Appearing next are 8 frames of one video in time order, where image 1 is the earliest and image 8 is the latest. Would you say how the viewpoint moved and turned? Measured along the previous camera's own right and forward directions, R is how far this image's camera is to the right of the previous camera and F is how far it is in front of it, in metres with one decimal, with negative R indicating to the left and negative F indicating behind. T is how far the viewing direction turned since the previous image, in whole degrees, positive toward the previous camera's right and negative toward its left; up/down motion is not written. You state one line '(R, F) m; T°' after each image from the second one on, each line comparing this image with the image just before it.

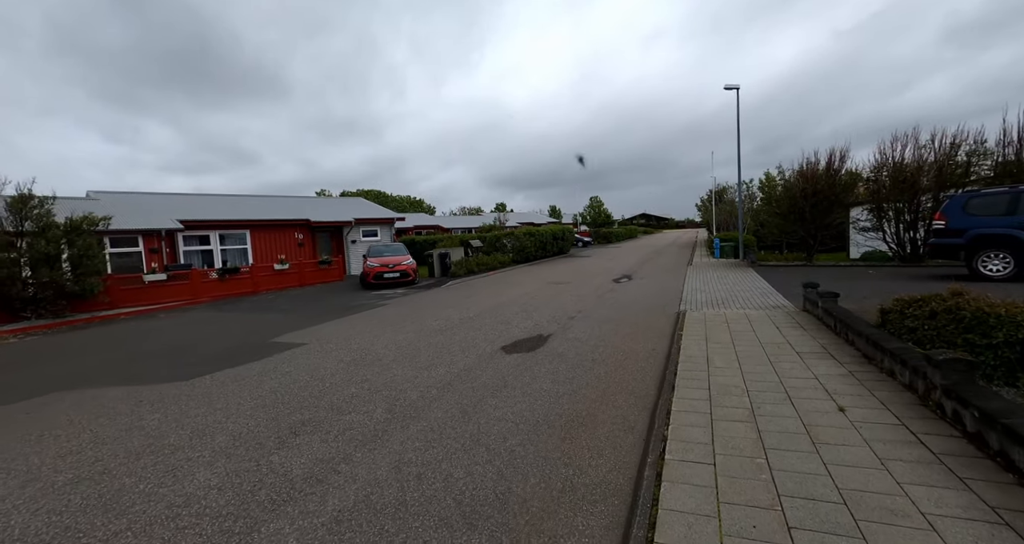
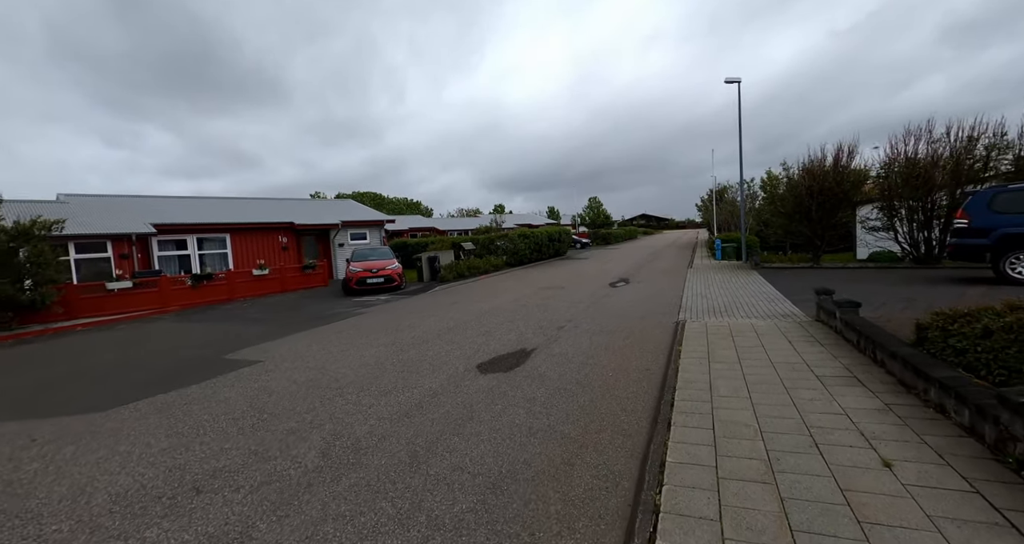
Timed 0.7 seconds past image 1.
(+0.3, +0.7) m; 0°
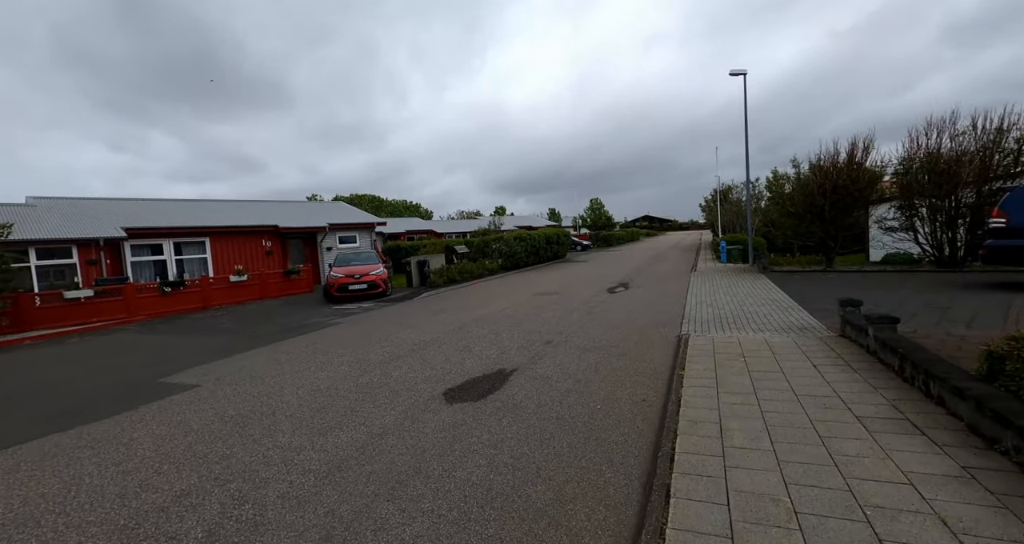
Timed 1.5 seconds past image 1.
(+0.4, +0.8) m; 0°
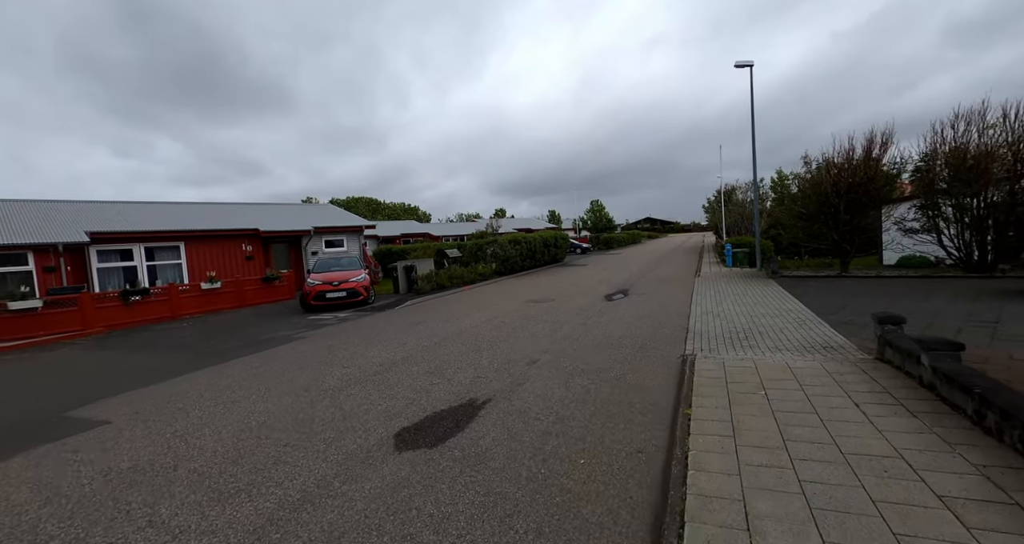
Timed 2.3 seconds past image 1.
(+0.3, +0.9) m; 0°
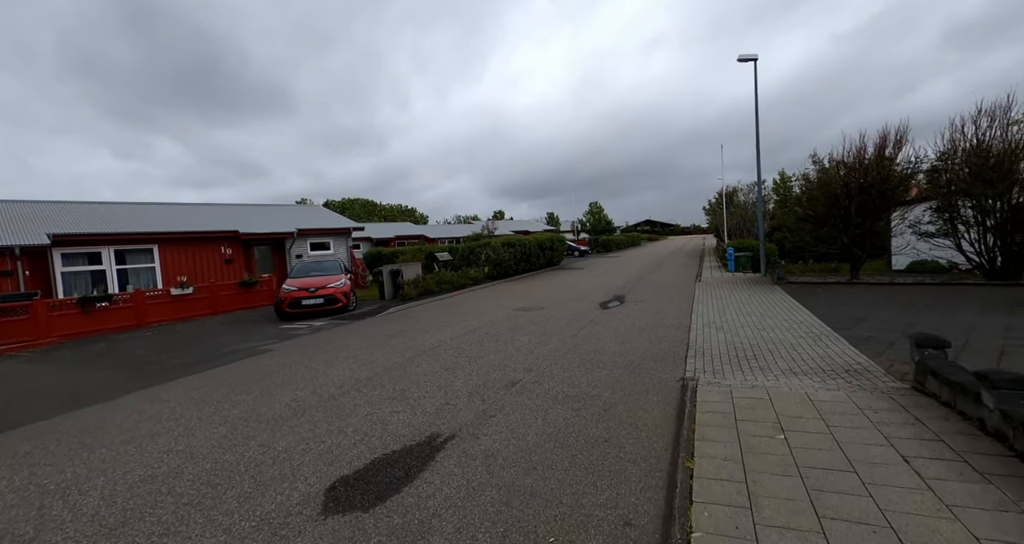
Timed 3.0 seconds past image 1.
(+0.3, +0.7) m; 0°
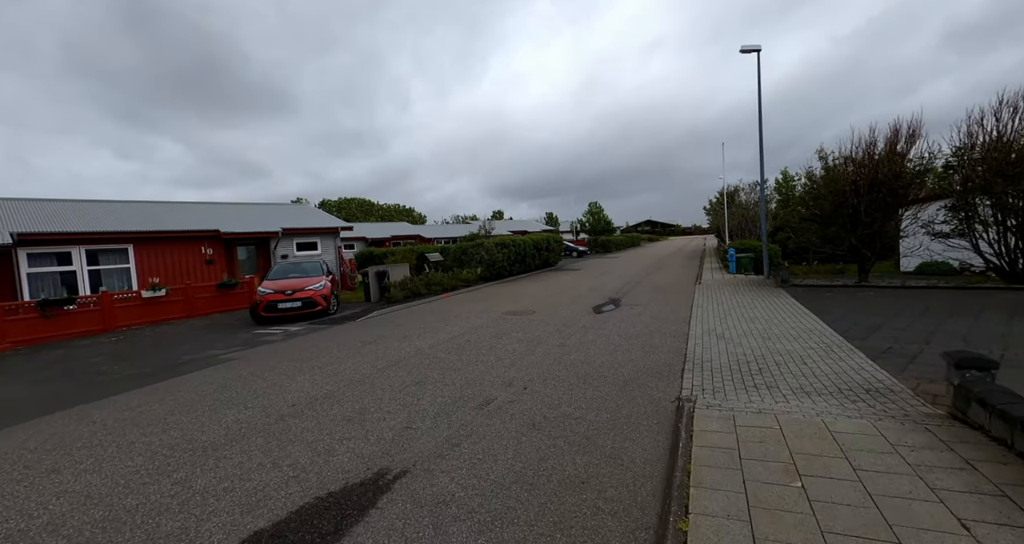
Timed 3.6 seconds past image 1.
(+0.3, +0.6) m; 0°
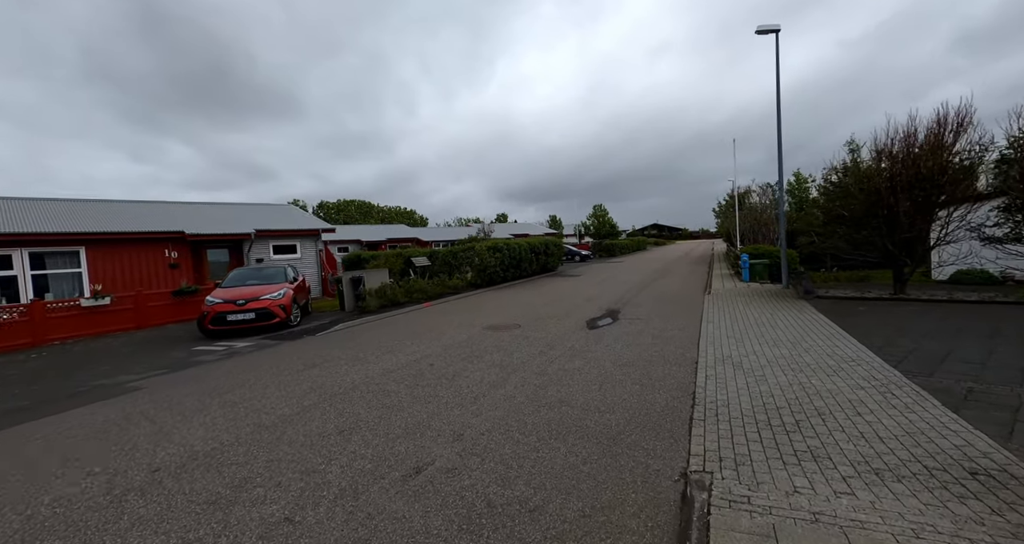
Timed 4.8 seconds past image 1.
(+0.5, +1.3) m; -1°
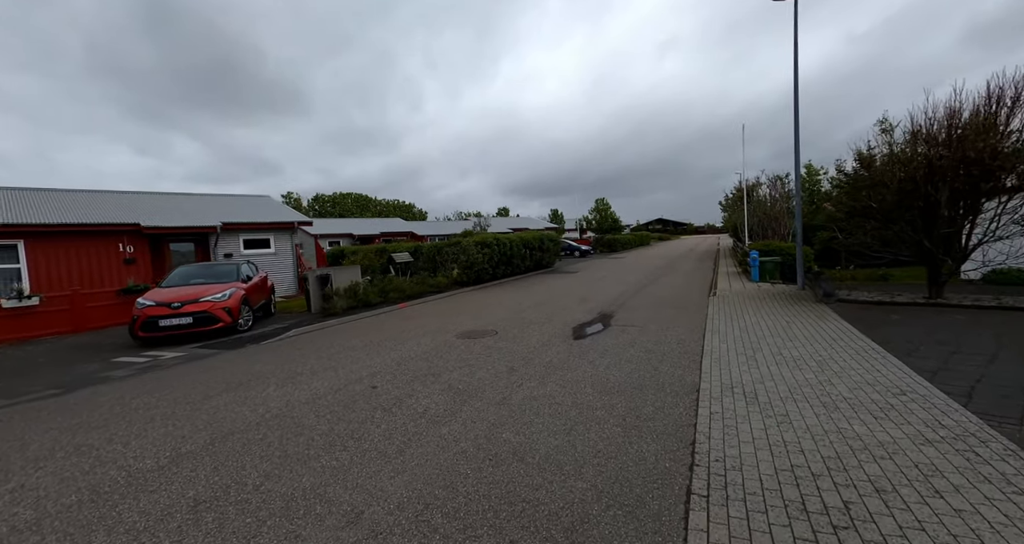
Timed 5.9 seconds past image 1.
(+0.6, +1.2) m; -1°
